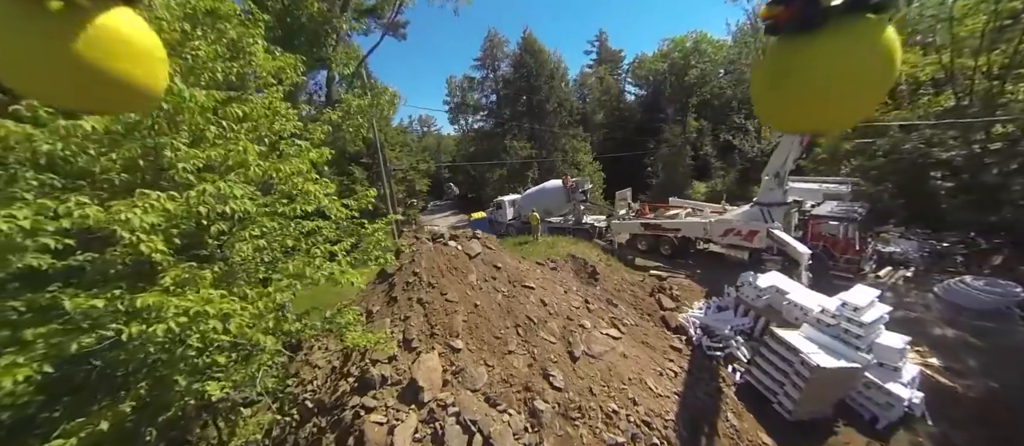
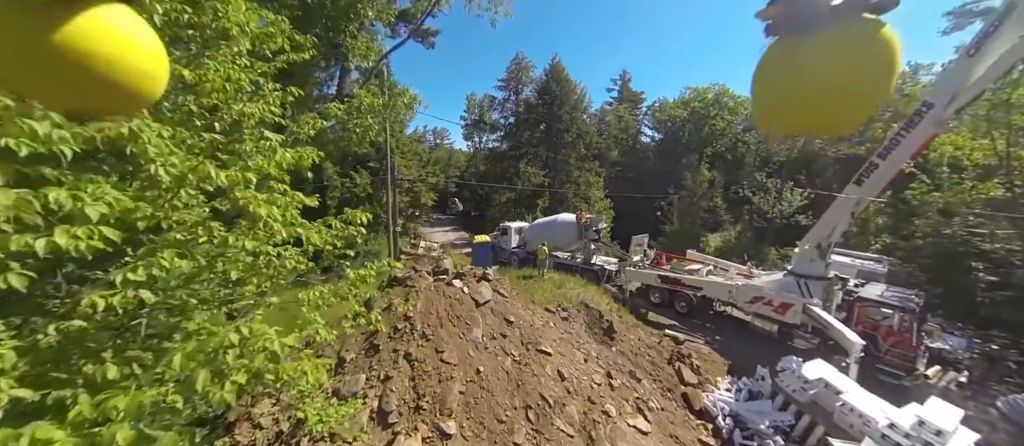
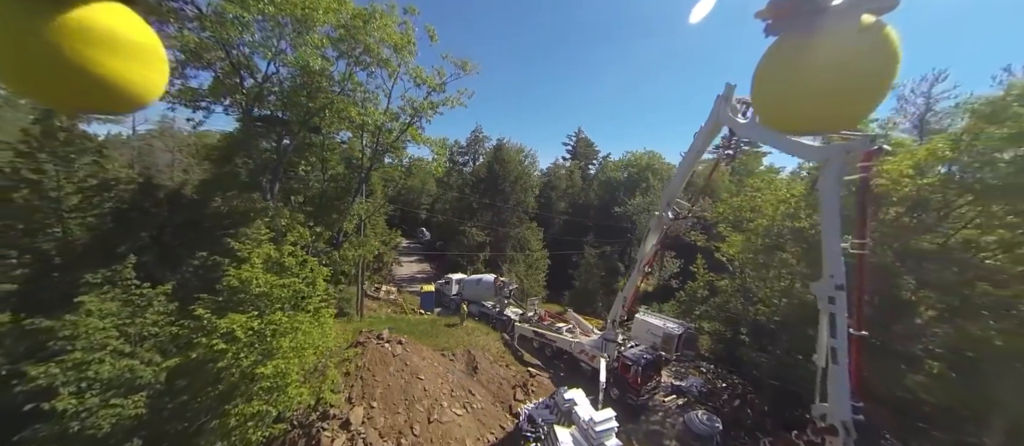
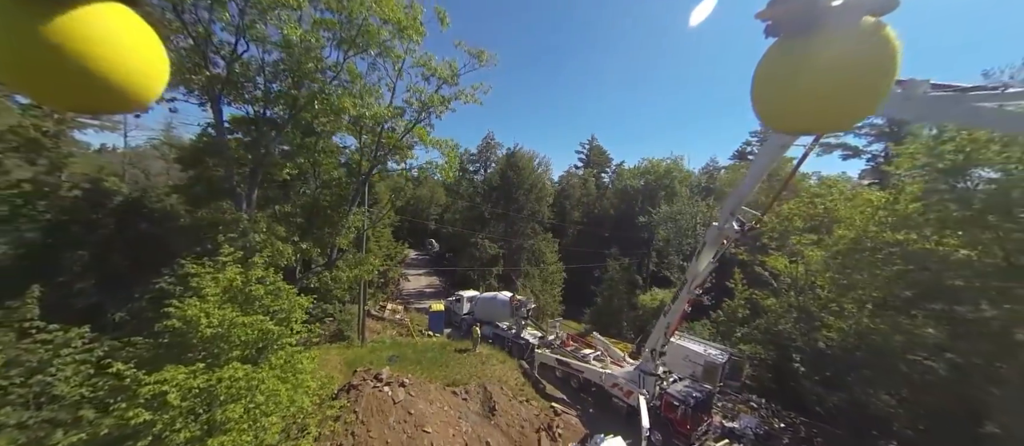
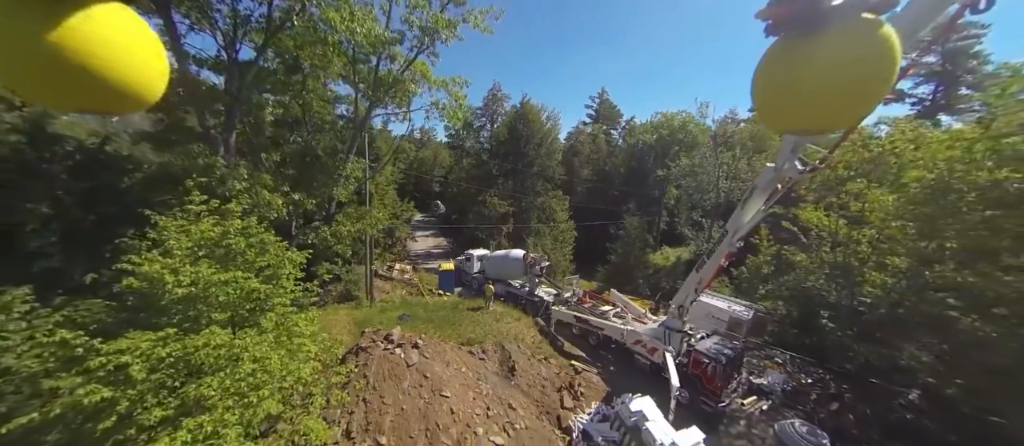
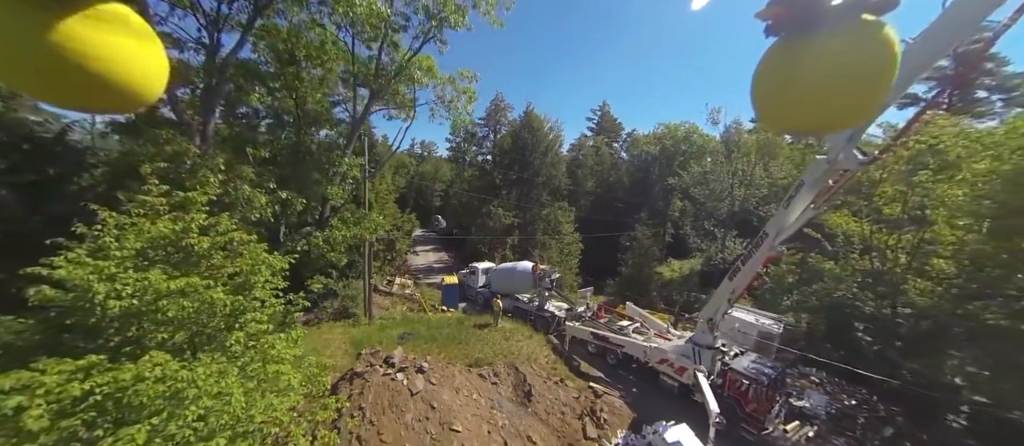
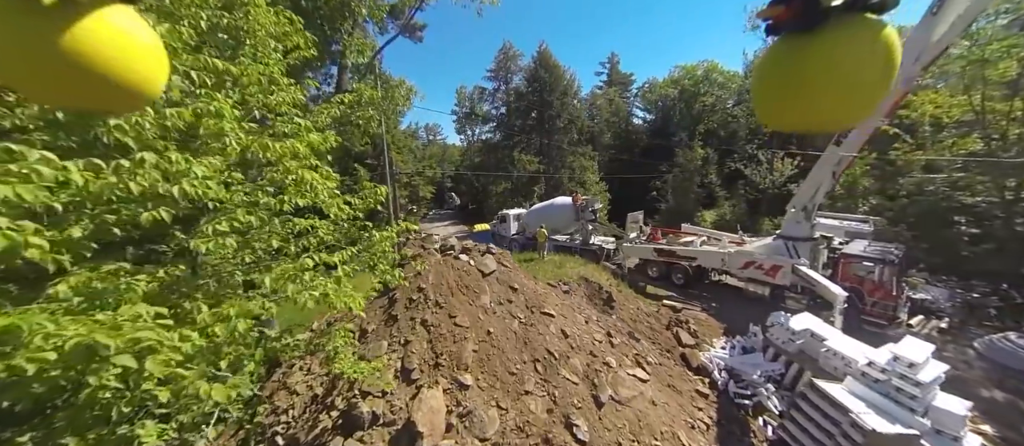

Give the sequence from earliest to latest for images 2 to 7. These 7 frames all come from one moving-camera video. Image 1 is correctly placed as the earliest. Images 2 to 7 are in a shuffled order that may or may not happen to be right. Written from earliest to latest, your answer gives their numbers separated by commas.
7, 2, 6, 5, 4, 3
